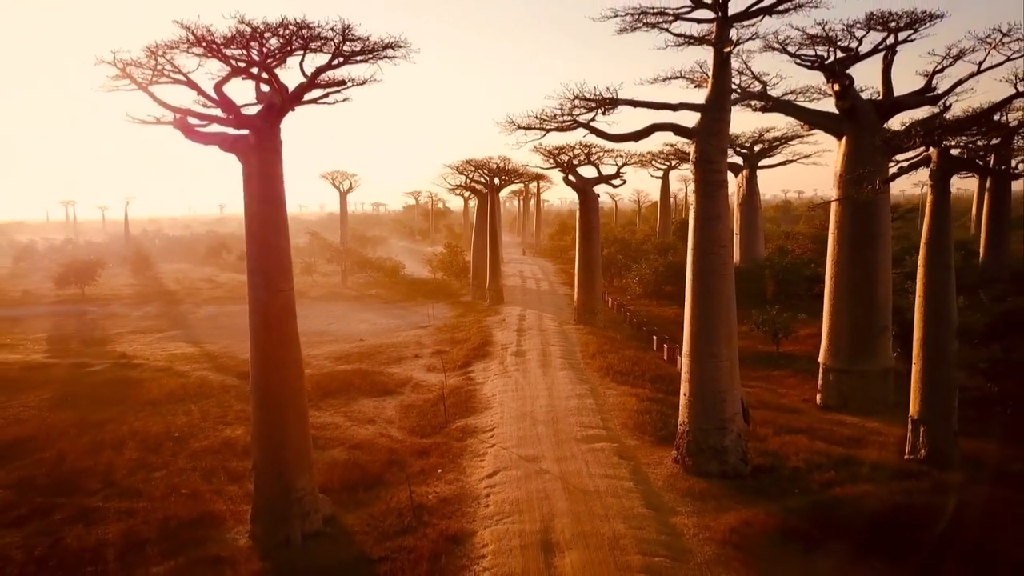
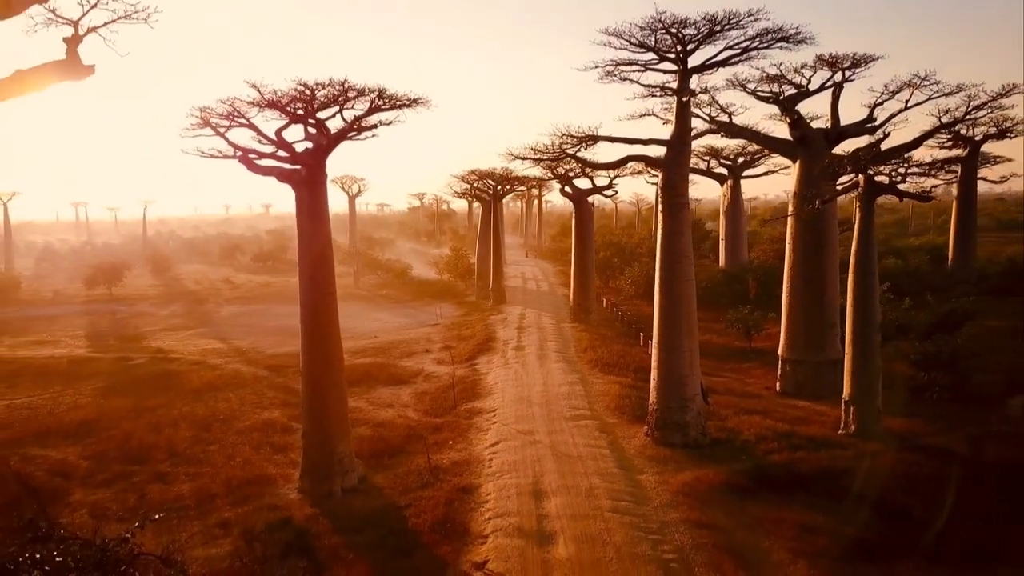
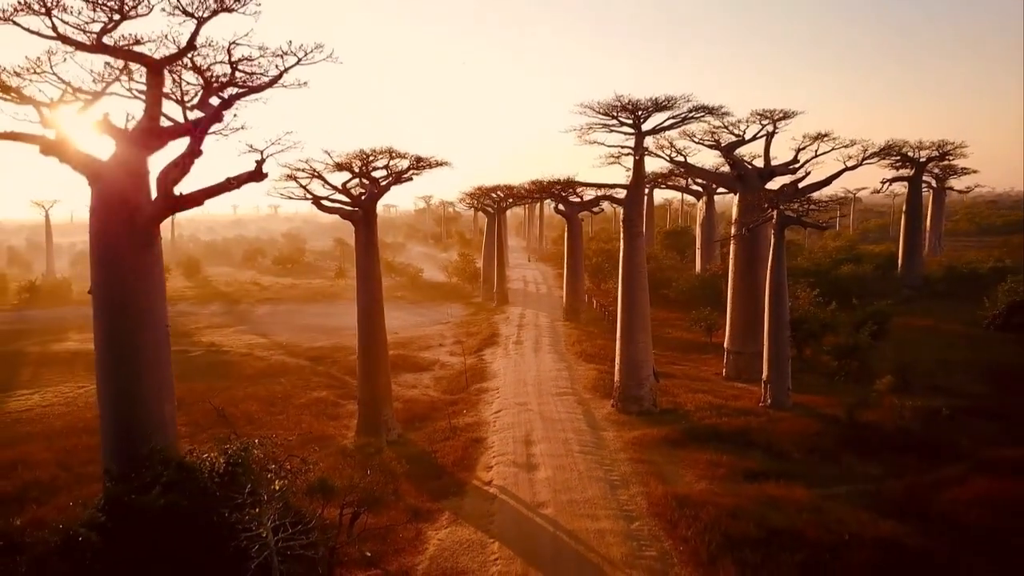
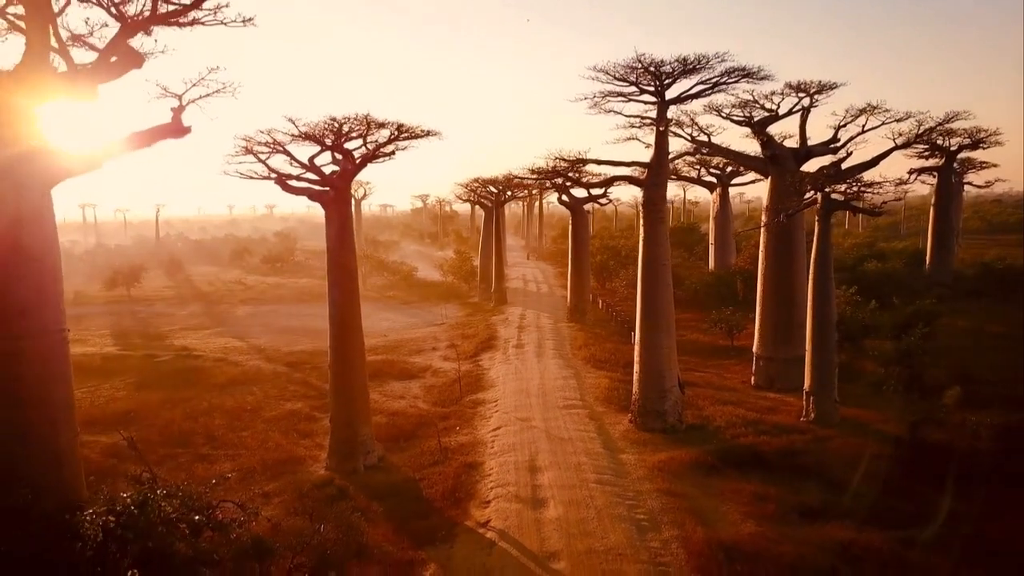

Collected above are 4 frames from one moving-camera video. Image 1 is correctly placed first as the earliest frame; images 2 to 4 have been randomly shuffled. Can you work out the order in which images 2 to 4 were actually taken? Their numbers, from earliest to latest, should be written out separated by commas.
2, 4, 3
